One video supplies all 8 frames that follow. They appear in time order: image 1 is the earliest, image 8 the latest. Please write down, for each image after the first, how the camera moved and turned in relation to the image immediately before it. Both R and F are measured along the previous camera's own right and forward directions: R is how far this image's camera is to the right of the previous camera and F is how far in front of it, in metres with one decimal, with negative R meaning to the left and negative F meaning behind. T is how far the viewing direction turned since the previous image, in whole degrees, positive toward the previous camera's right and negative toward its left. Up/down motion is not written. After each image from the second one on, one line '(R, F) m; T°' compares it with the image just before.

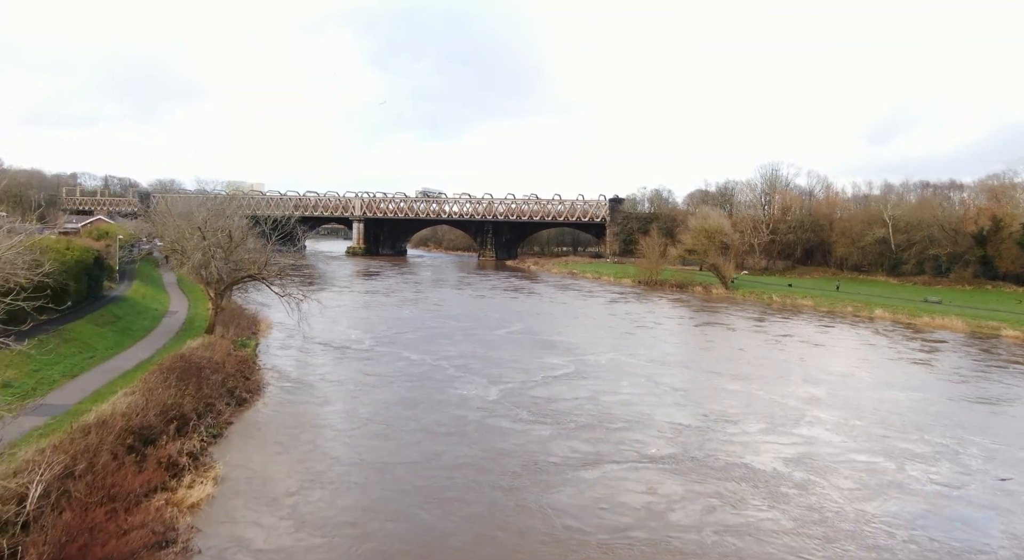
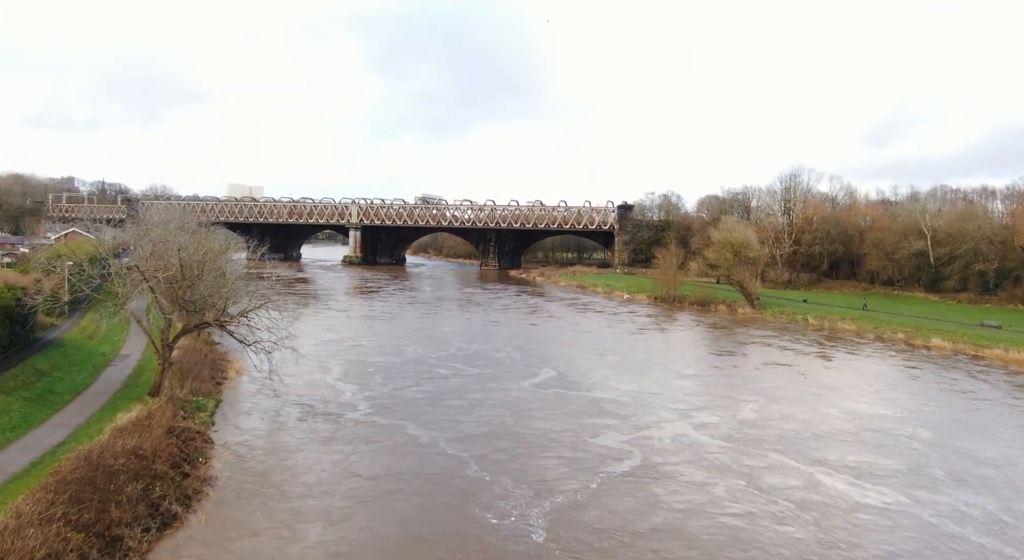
(-0.8, +4.7) m; 0°
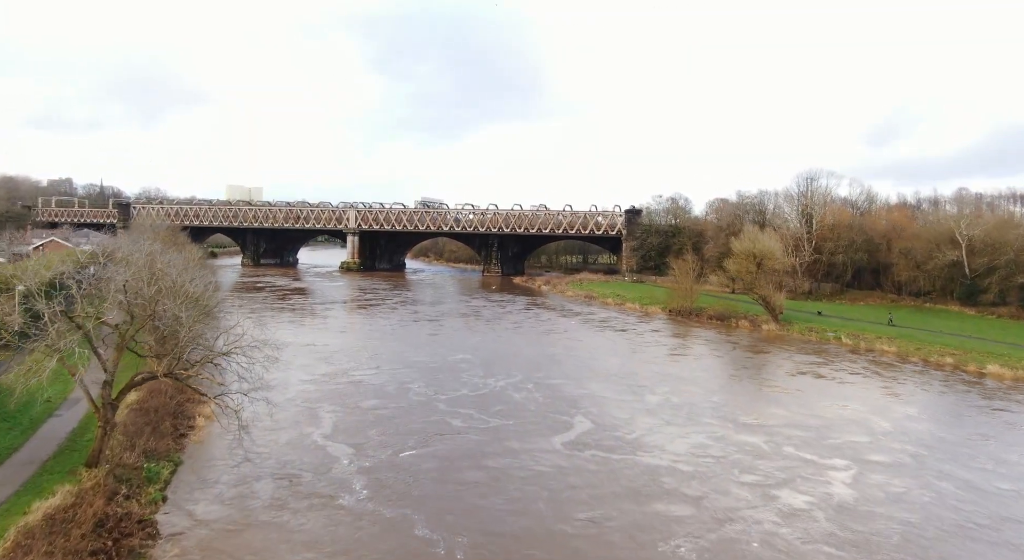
(-0.7, +3.6) m; 0°
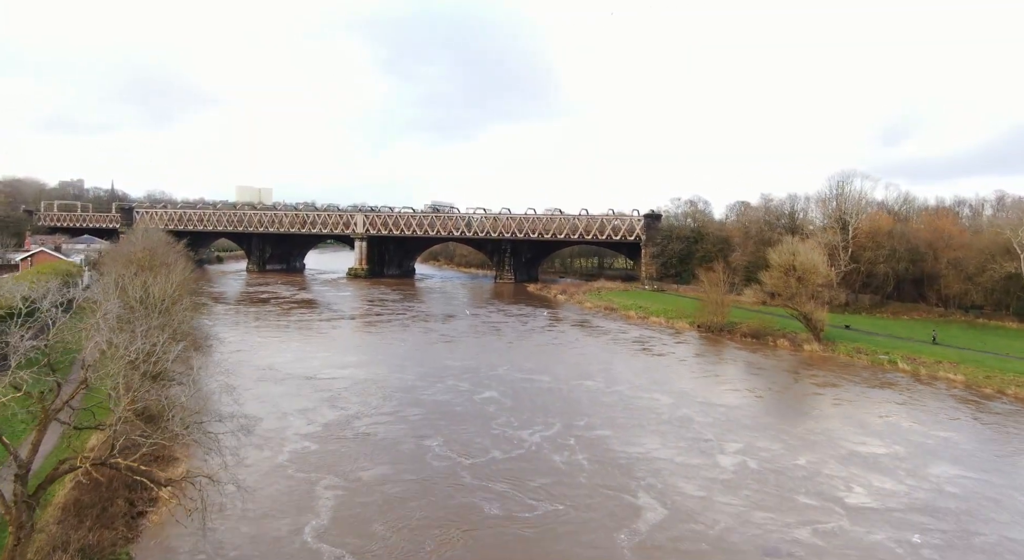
(-0.8, +3.9) m; -1°
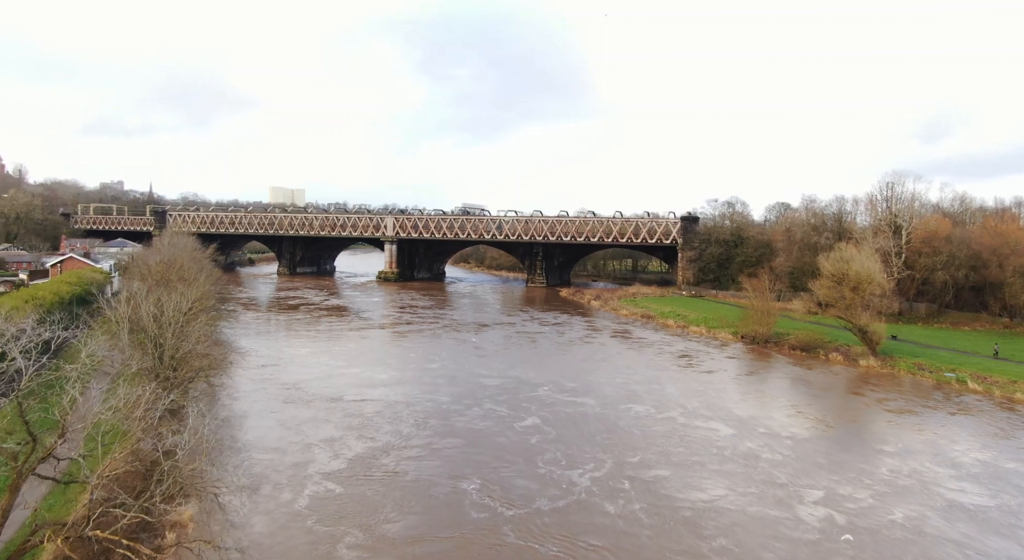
(-0.4, +2.1) m; -2°
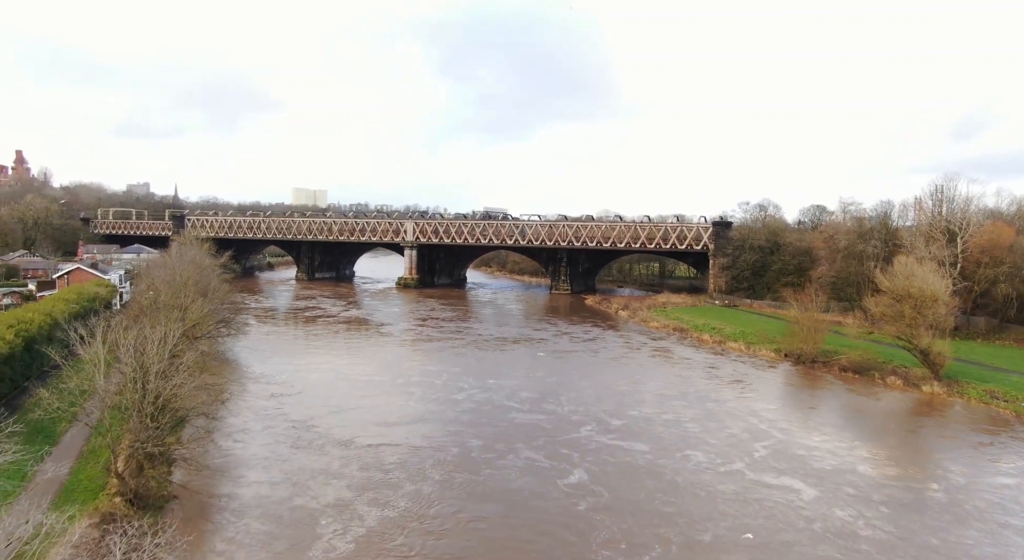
(-0.6, +3.3) m; -2°
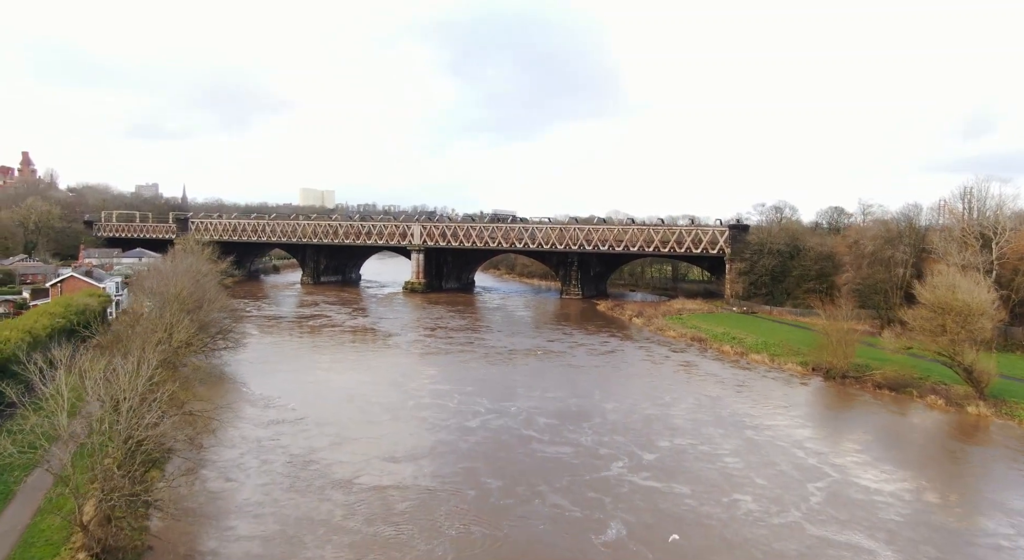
(-0.5, +2.5) m; -1°
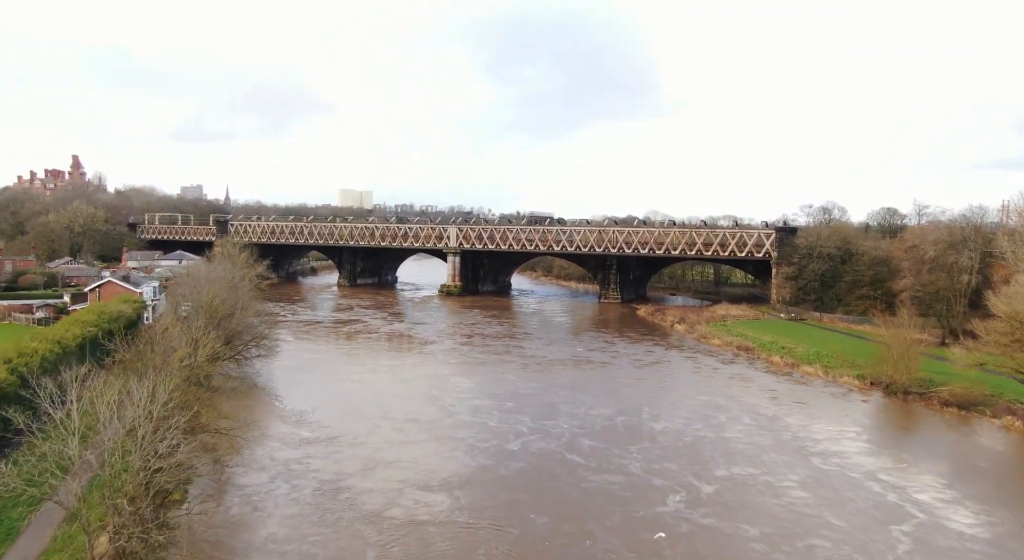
(-0.3, +1.8) m; -3°
